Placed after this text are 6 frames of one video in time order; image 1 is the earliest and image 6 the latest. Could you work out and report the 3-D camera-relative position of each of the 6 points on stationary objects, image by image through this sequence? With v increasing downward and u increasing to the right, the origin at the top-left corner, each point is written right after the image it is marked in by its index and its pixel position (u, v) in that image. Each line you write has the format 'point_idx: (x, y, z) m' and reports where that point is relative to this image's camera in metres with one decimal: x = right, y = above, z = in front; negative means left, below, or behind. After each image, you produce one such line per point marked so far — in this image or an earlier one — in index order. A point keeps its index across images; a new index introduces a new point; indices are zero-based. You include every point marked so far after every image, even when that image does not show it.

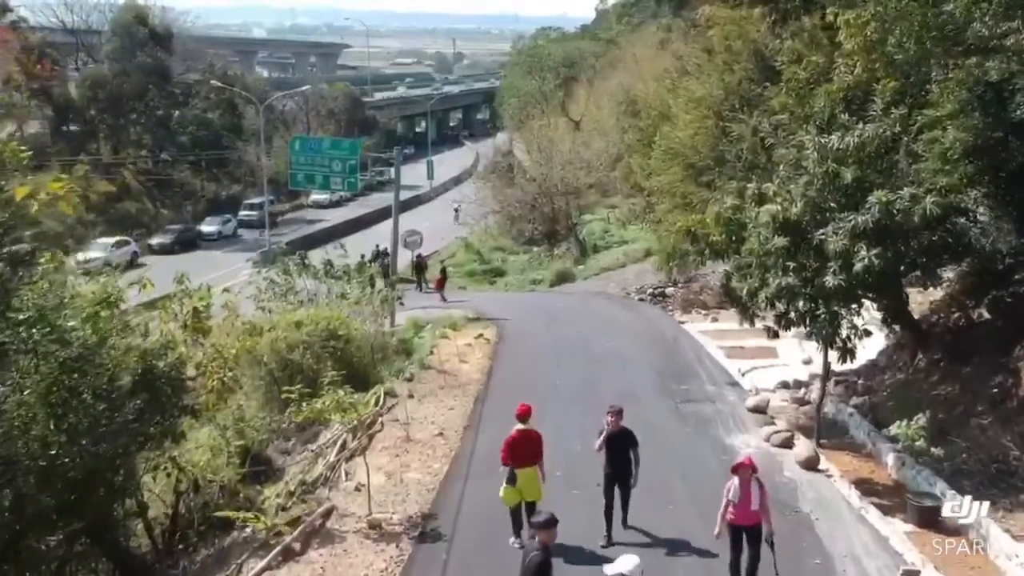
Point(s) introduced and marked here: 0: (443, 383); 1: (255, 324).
0: (-1.1, -1.5, +14.9) m
1: (-4.0, -0.6, +14.8) m
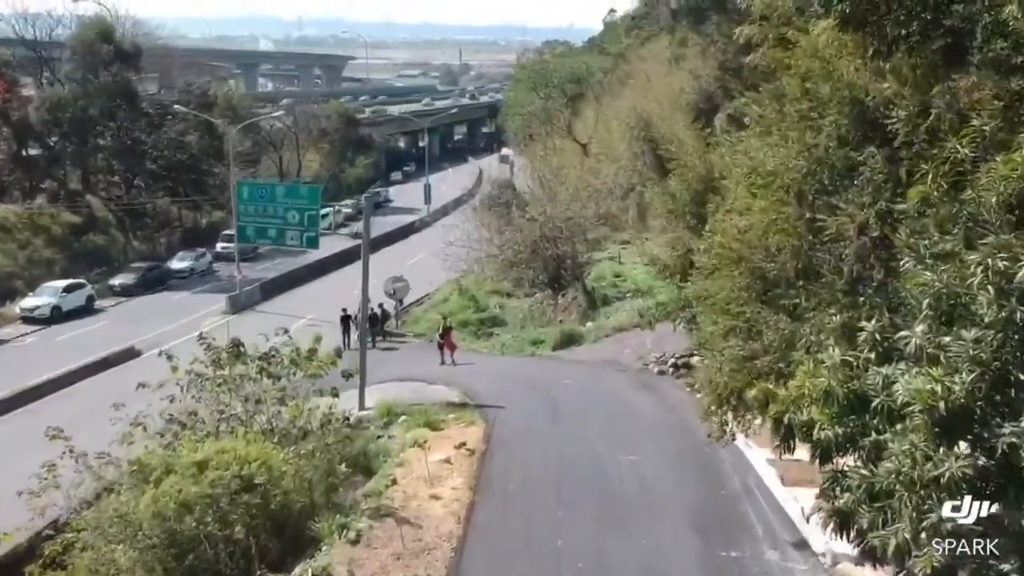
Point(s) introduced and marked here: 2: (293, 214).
0: (-1.2, -2.9, +10.8) m
1: (-4.2, -2.0, +10.8) m
2: (-4.4, +1.5, +18.8) m
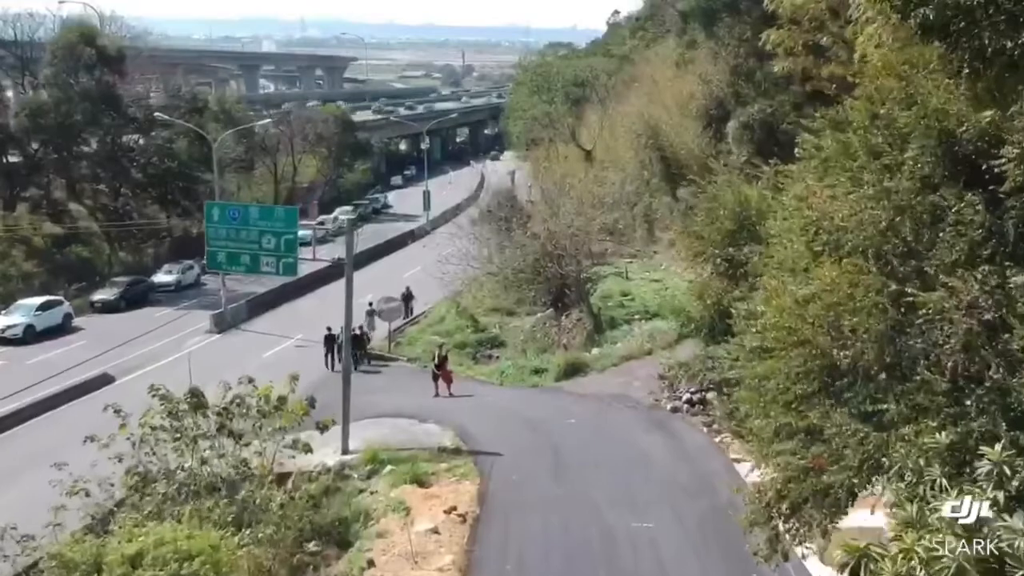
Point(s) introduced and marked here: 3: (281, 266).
0: (-1.3, -3.5, +9.0) m
1: (-4.2, -2.6, +9.0) m
2: (-4.4, +0.9, +17.0) m
3: (-4.1, +0.4, +17.1) m
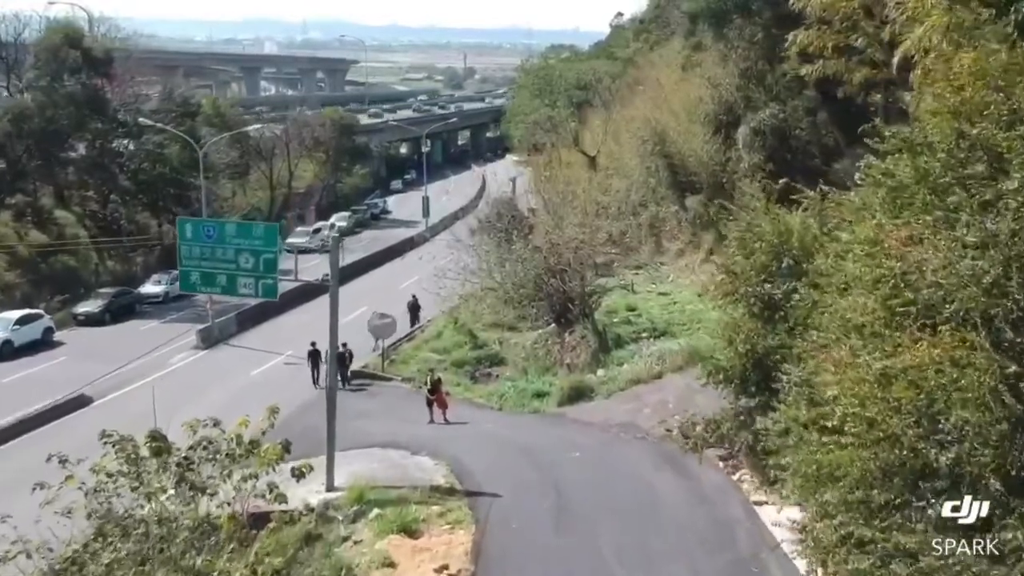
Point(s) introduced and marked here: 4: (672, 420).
0: (-1.3, -3.9, +7.6) m
1: (-4.2, -3.0, +7.6) m
2: (-4.4, +0.5, +15.6) m
3: (-4.1, 0.0, +15.7) m
4: (+3.1, -2.5, +18.3) m
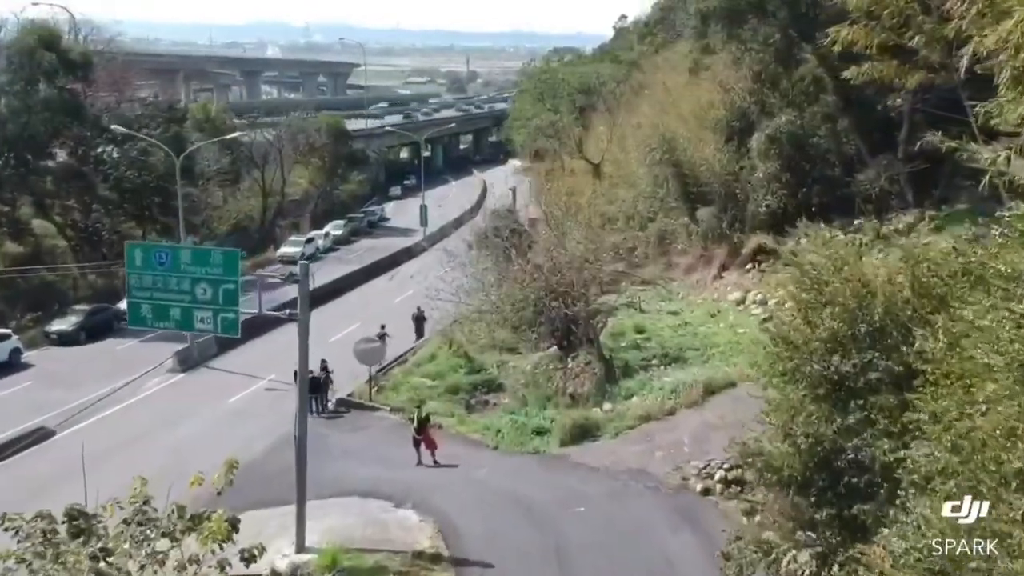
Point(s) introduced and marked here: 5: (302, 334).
0: (-1.4, -4.4, +5.6) m
1: (-4.3, -3.4, +5.6) m
2: (-4.4, 0.0, +13.7) m
3: (-4.2, -0.5, +13.7) m
4: (+3.0, -3.0, +16.3) m
5: (-3.2, -0.8, +15.2) m
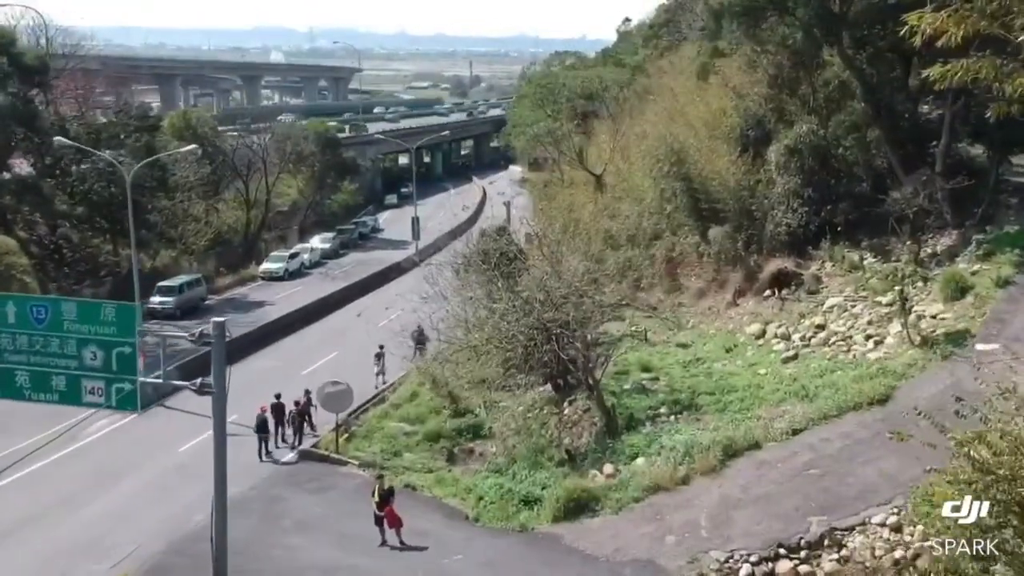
0: (-1.8, -5.0, +2.6) m
1: (-4.7, -4.1, +2.7) m
2: (-4.8, -0.7, +10.8) m
3: (-4.5, -1.2, +10.8) m
4: (+2.7, -3.8, +13.3) m
5: (-3.5, -1.5, +12.3) m
